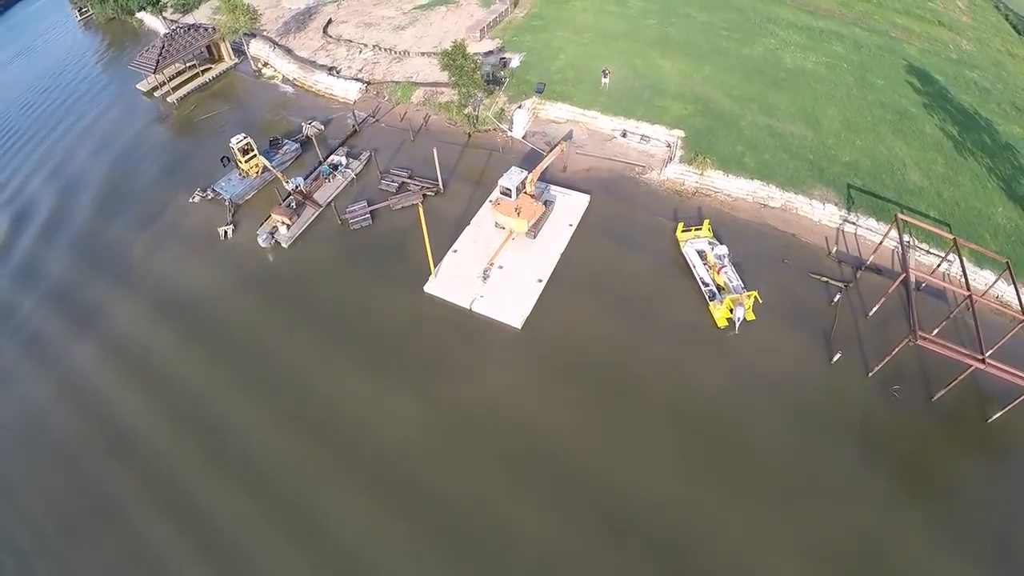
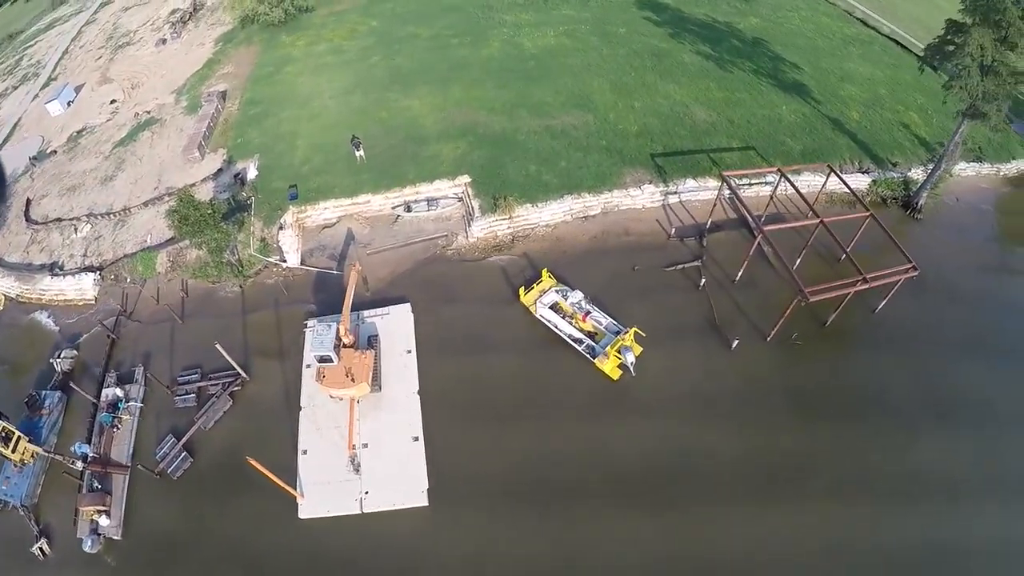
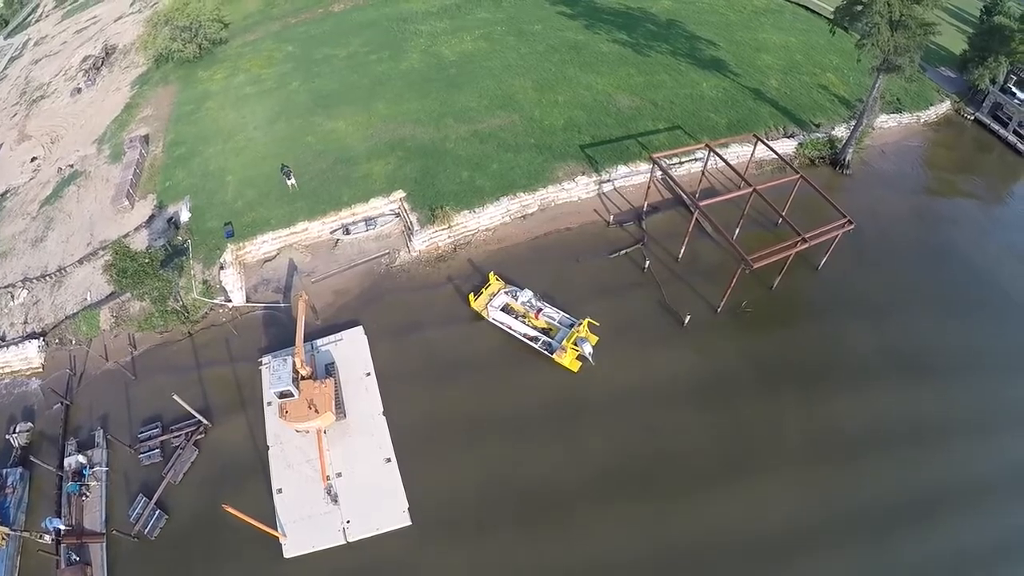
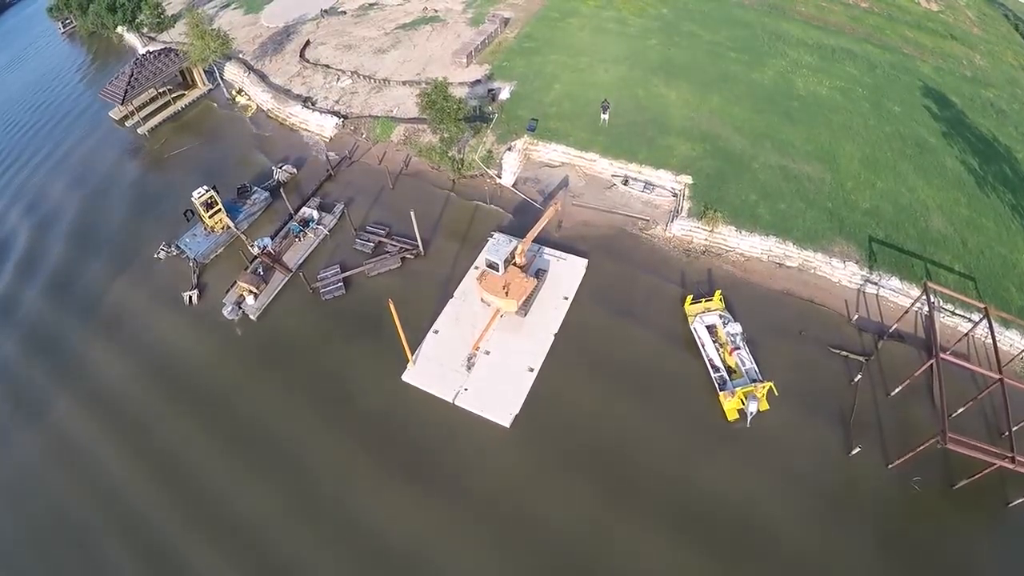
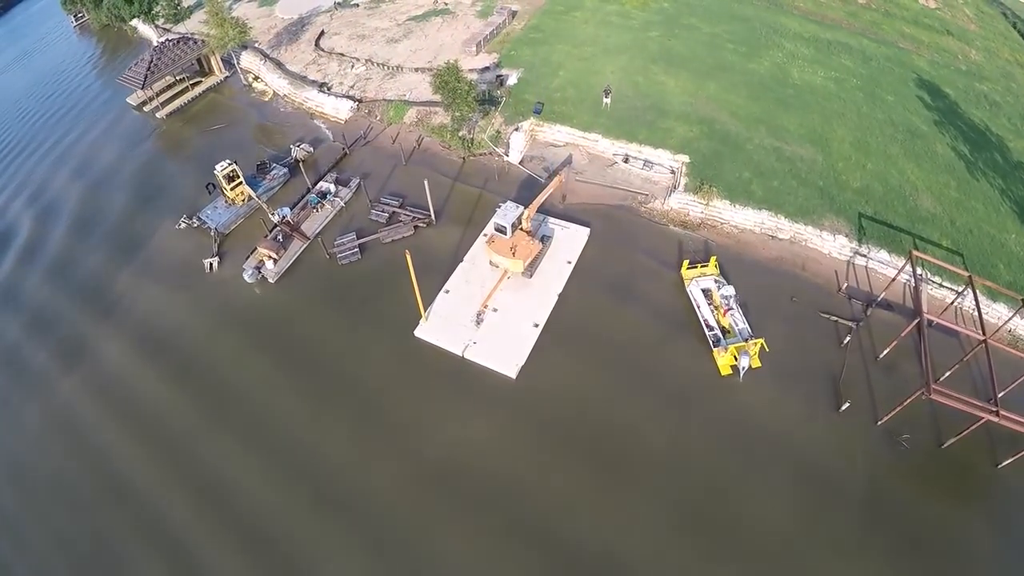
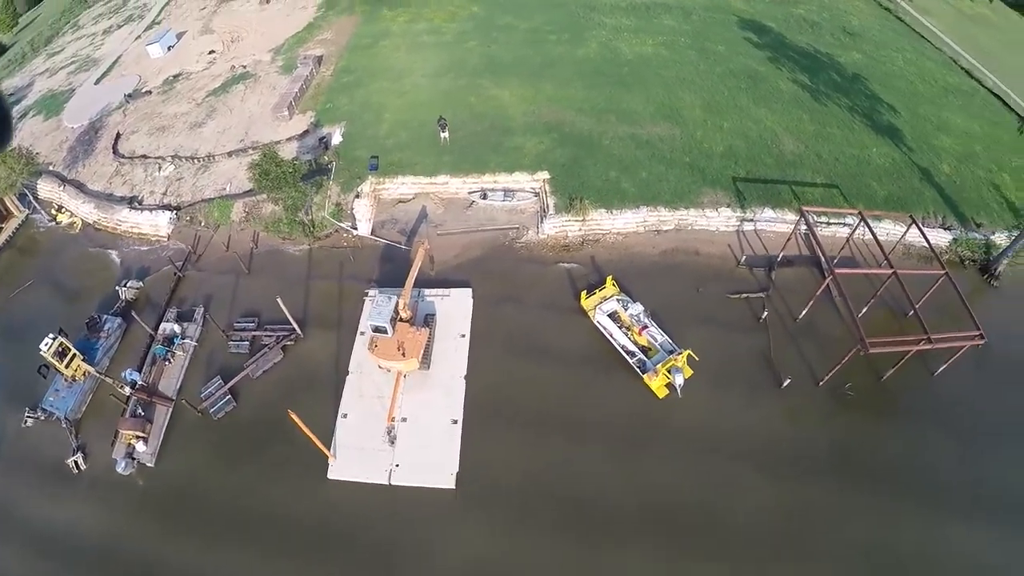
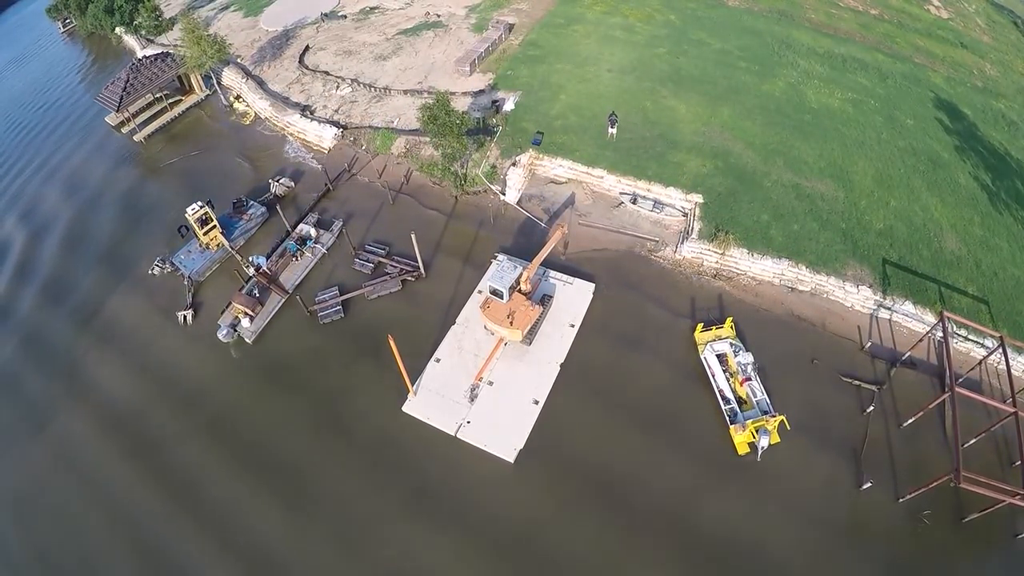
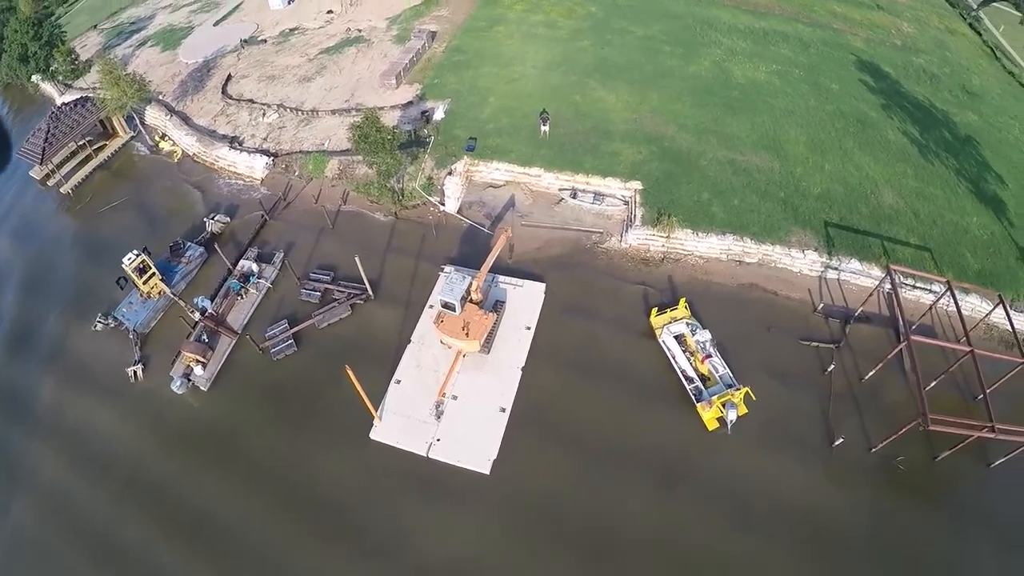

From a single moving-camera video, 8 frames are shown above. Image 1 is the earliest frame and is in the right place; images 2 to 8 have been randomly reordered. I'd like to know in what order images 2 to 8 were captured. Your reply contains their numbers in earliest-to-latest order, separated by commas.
5, 4, 7, 8, 6, 2, 3
